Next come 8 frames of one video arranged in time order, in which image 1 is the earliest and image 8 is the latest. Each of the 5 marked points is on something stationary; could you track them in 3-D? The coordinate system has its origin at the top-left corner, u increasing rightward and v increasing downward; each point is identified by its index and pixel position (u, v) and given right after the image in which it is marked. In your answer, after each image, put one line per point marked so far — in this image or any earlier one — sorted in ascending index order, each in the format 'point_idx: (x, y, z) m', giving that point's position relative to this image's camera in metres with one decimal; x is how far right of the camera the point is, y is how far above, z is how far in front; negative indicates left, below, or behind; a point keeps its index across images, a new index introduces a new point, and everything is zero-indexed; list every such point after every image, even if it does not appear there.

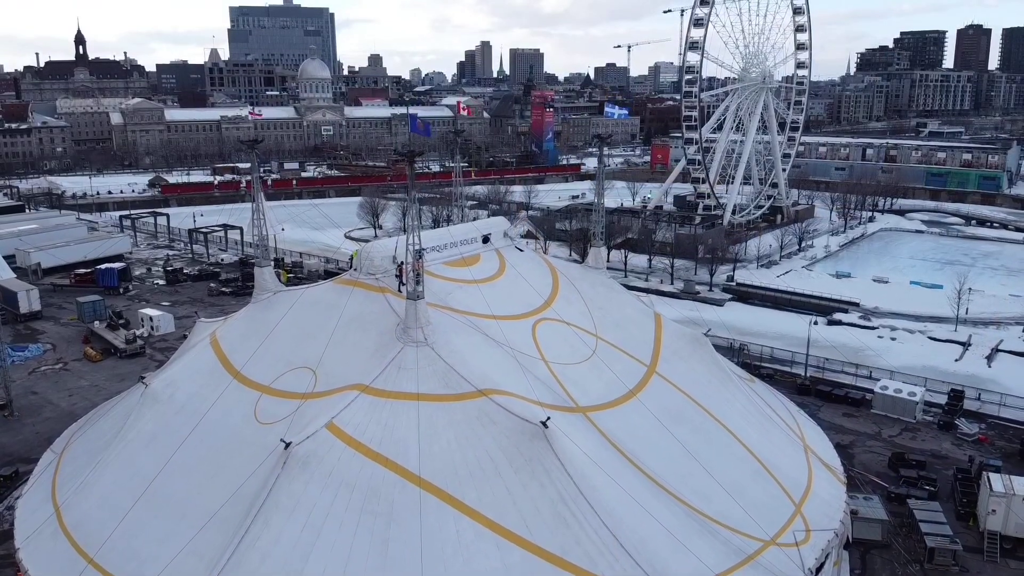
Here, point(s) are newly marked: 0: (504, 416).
0: (-0.1, -1.8, +11.3) m
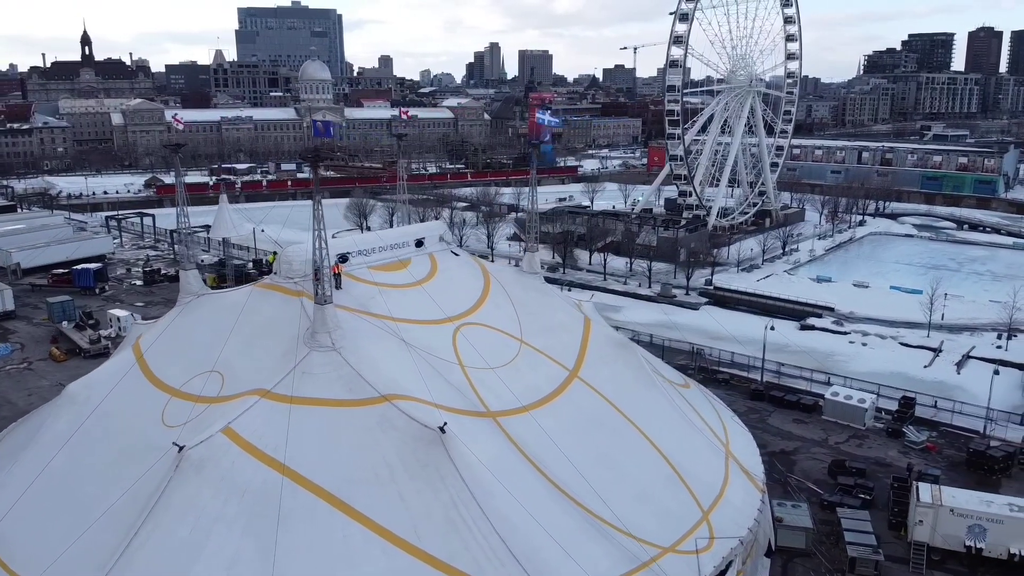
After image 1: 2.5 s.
0: (-1.5, -1.8, +11.3) m
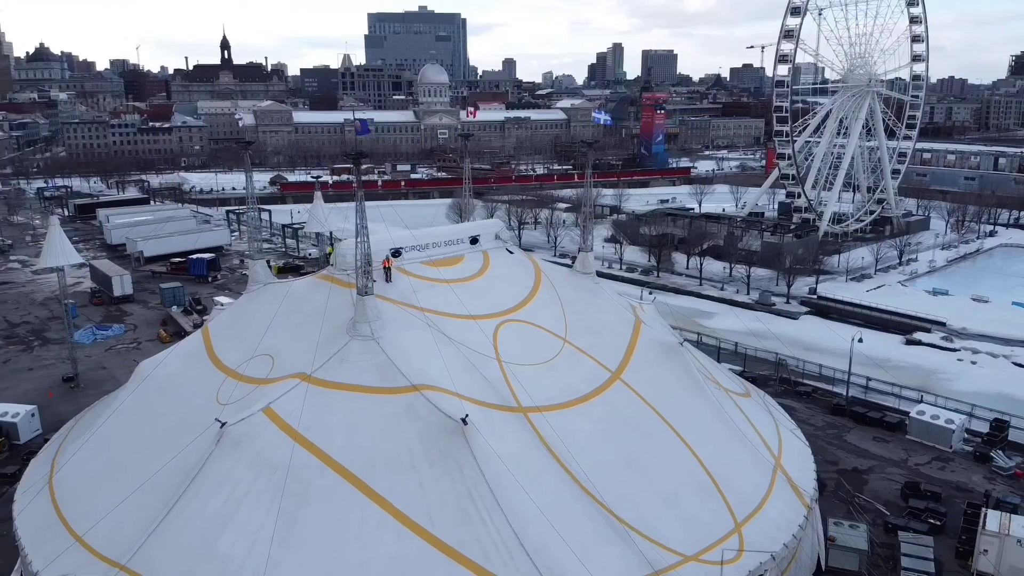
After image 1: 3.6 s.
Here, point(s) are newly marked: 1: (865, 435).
0: (-1.2, -1.7, +11.6) m
1: (+8.3, -3.4, +19.2) m
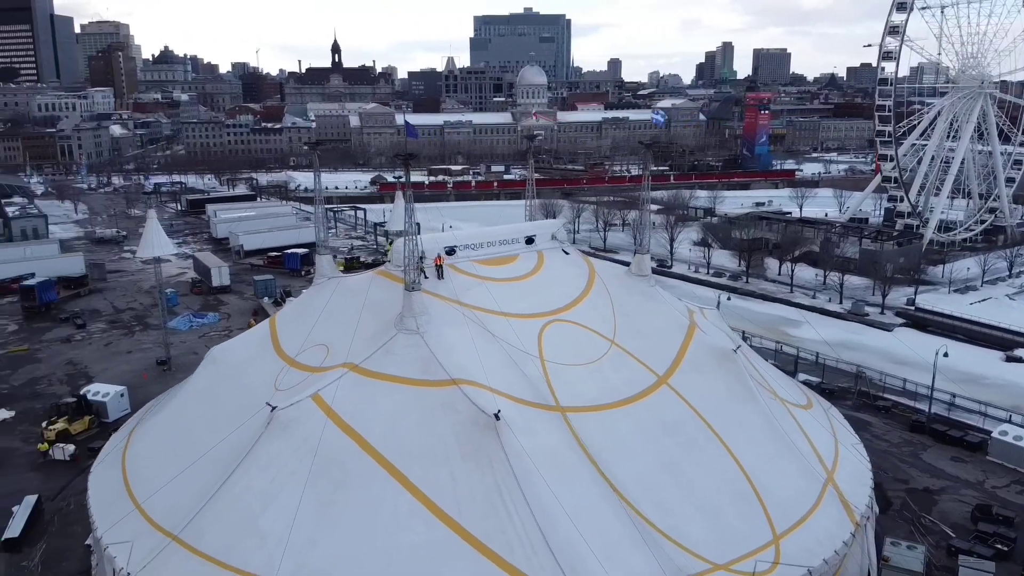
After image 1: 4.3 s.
0: (-0.7, -1.7, +11.8) m
1: (+9.6, -3.7, +18.3) m
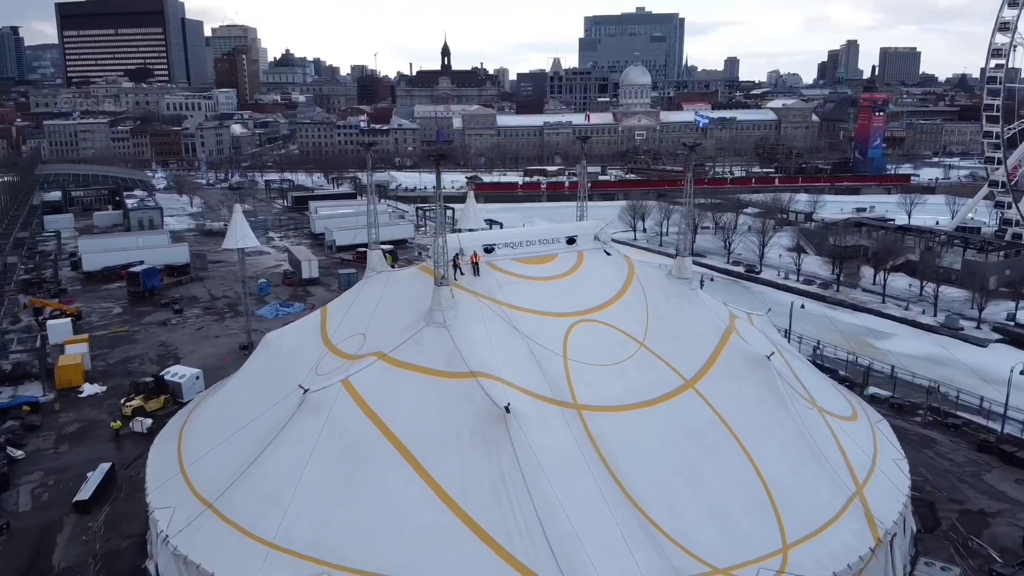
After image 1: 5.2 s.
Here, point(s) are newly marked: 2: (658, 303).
0: (-0.5, -1.6, +12.3) m
1: (+10.5, -4.0, +17.3) m
2: (+2.7, -0.3, +15.4) m
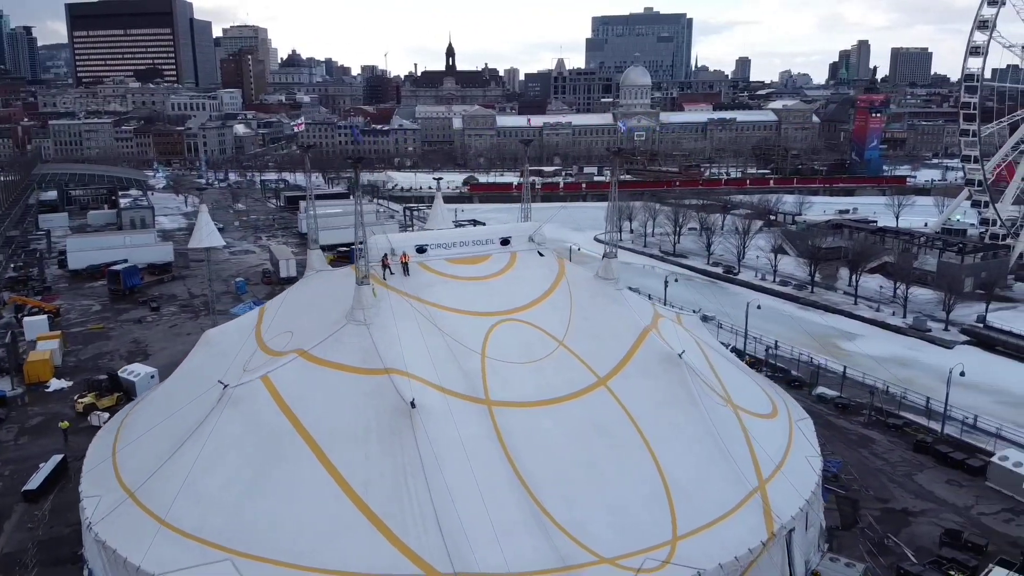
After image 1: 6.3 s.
0: (-1.9, -1.6, +12.7) m
1: (+9.1, -4.0, +17.5) m
2: (+1.4, -0.3, +15.8) m
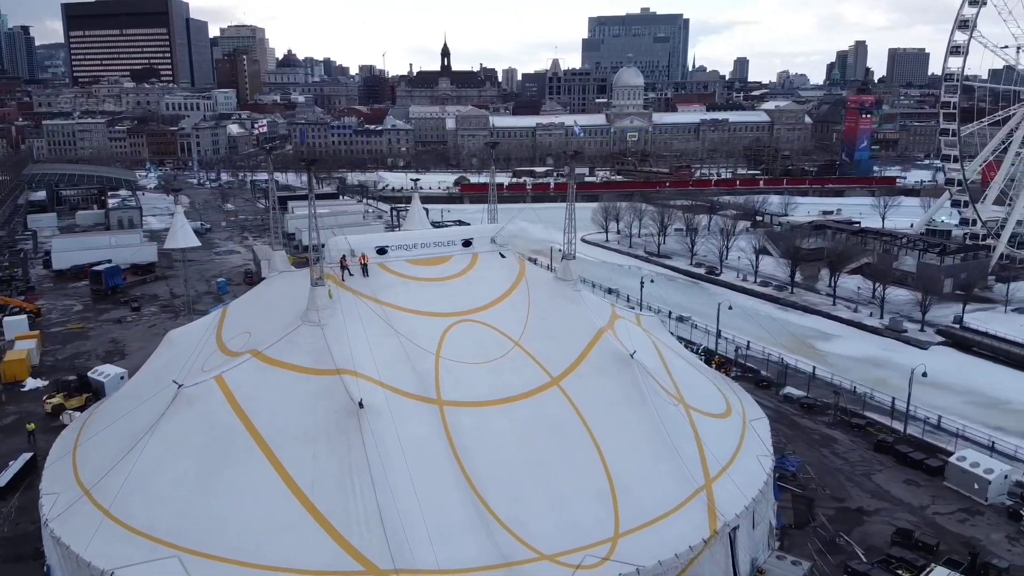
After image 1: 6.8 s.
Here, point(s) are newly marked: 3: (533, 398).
0: (-2.7, -1.7, +12.9) m
1: (+8.3, -4.0, +17.7) m
2: (+0.6, -0.3, +16.0) m
3: (+0.4, -1.9, +14.0) m
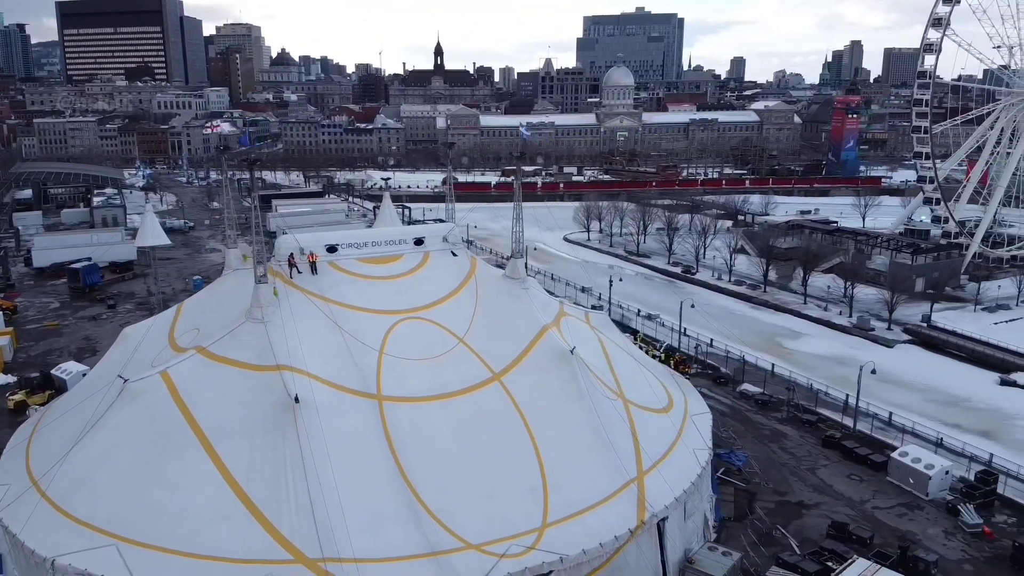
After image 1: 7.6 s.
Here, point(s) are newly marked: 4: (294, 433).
0: (-3.7, -1.6, +13.3) m
1: (+7.3, -4.0, +18.1) m
2: (-0.4, -0.3, +16.3) m
3: (-0.7, -1.8, +14.3) m
4: (-3.3, -2.2, +12.6) m
